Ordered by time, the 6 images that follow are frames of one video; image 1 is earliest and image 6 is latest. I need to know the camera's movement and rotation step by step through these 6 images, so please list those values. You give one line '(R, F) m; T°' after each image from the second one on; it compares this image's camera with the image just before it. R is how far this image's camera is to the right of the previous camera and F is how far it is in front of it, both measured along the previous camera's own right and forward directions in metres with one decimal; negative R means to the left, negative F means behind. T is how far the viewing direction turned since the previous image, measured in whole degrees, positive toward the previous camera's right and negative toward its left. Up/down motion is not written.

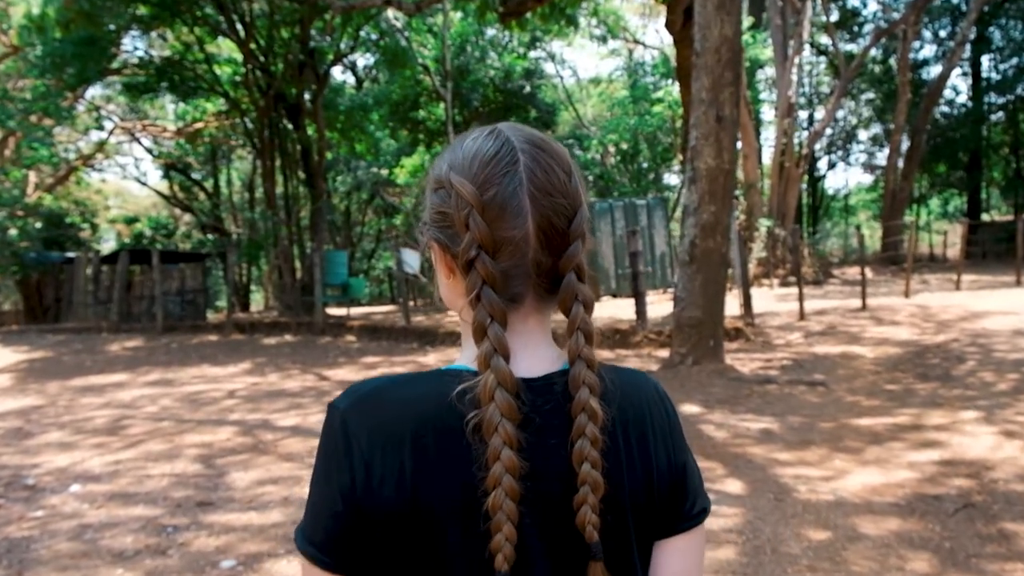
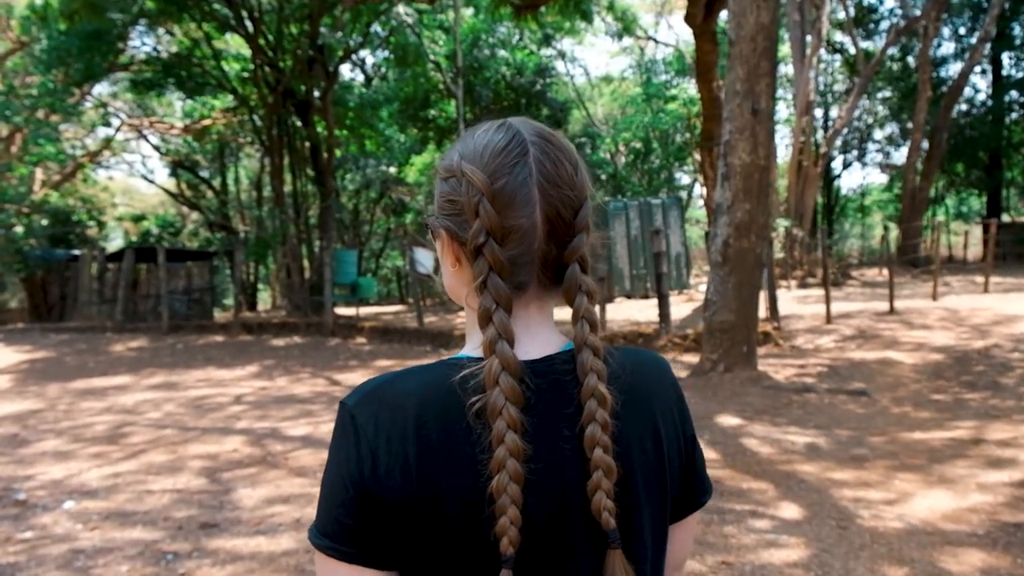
(-0.1, +0.4) m; 0°
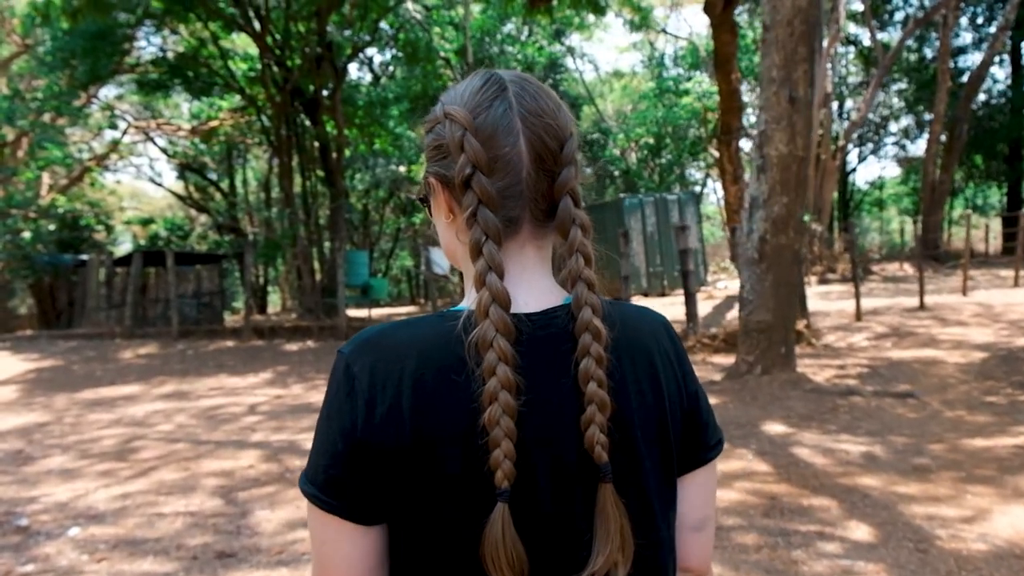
(-0.2, +0.4) m; -1°
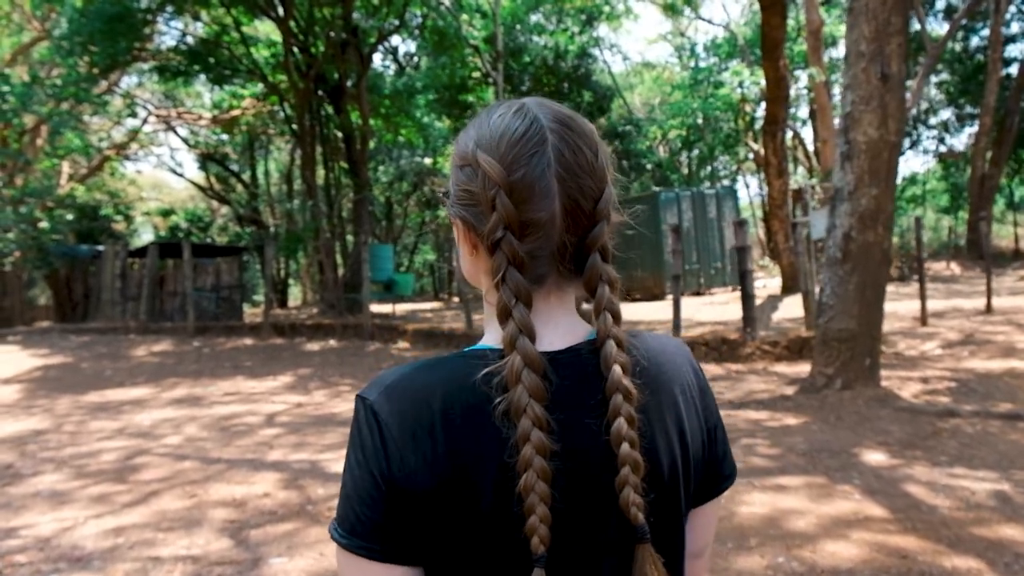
(-0.2, +0.8) m; -1°
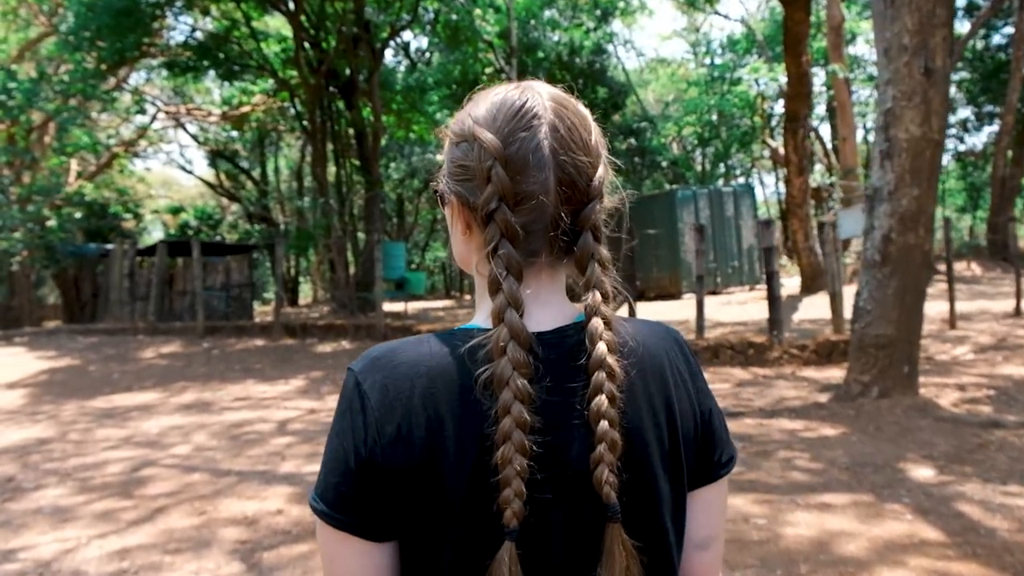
(-0.1, +0.3) m; -1°
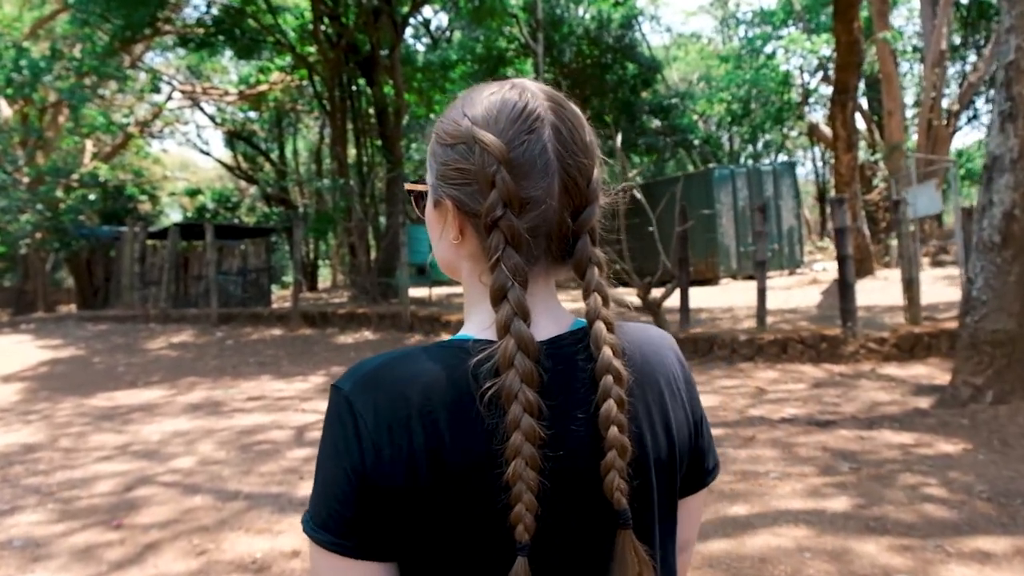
(-0.2, +0.9) m; -1°
